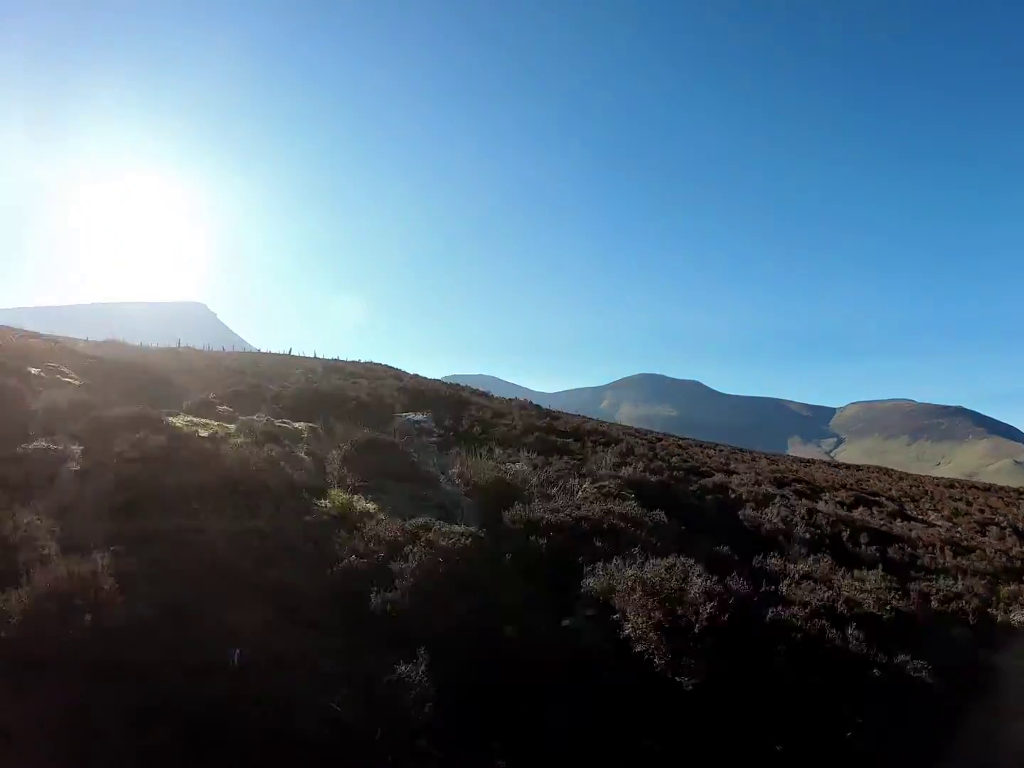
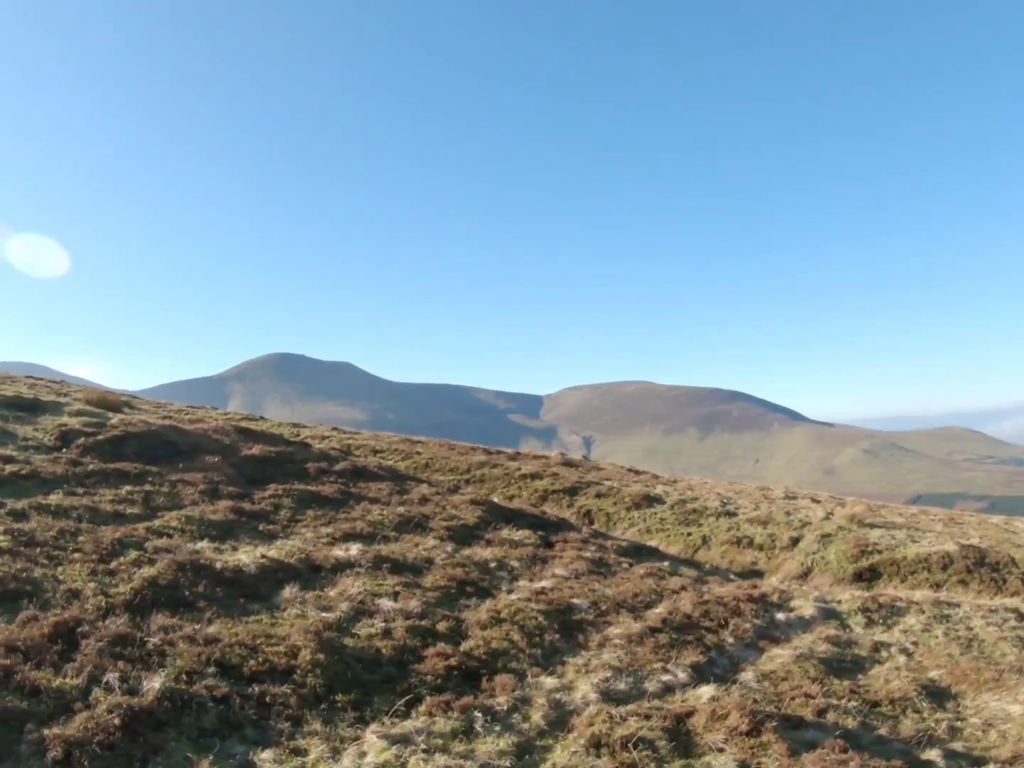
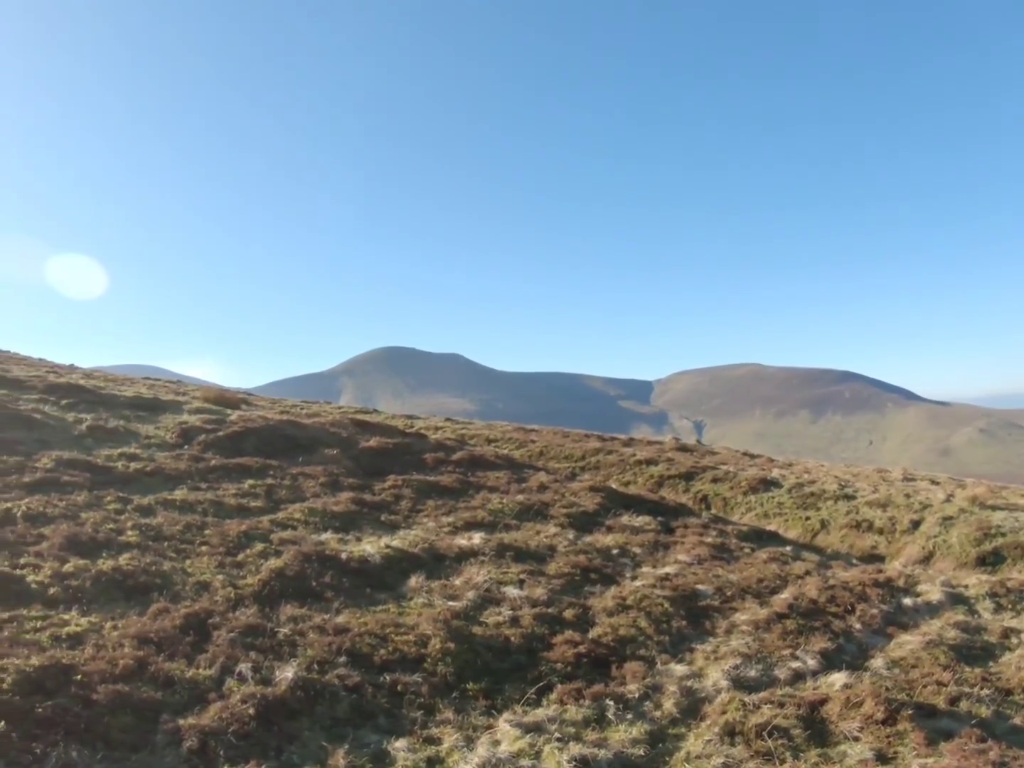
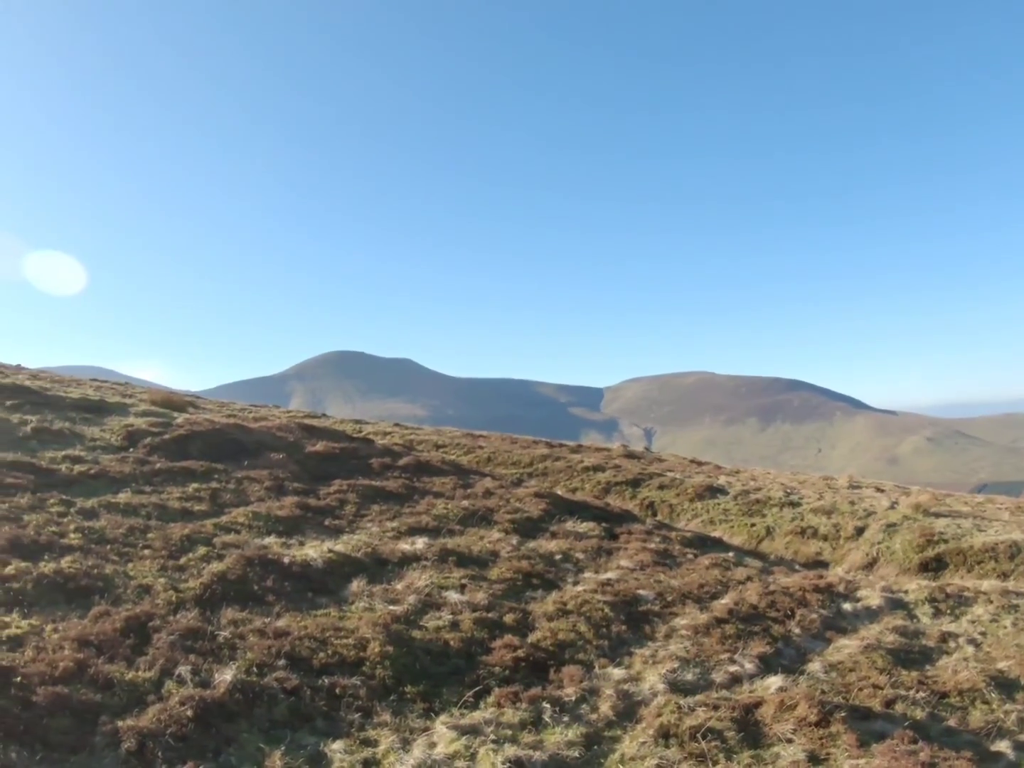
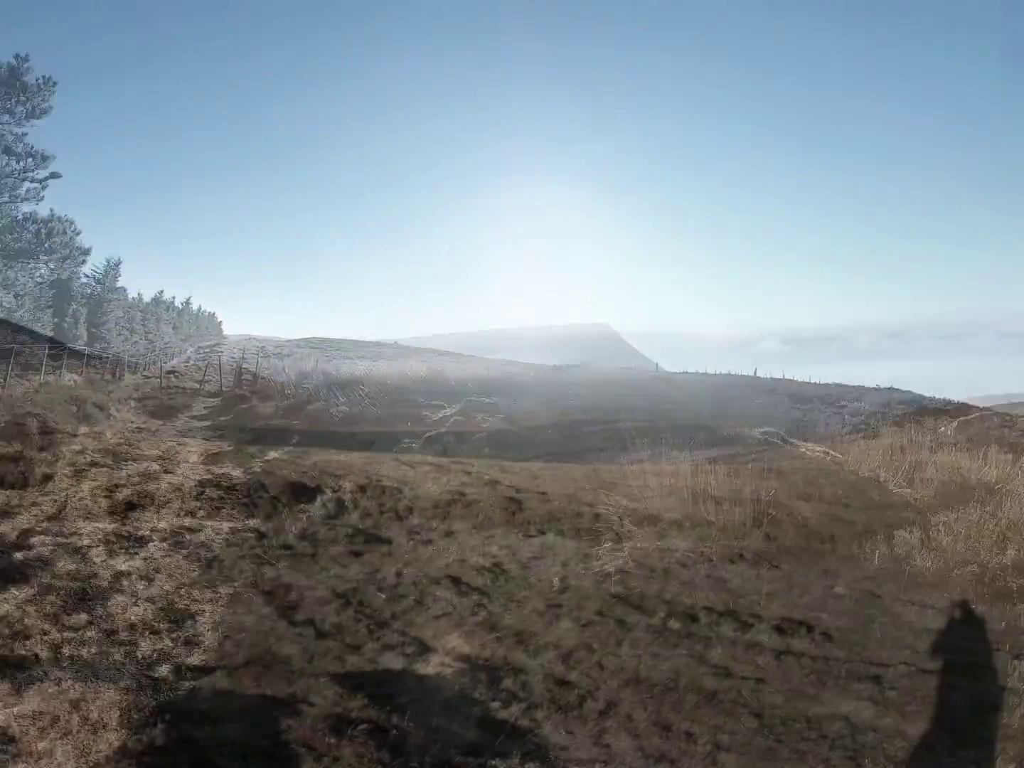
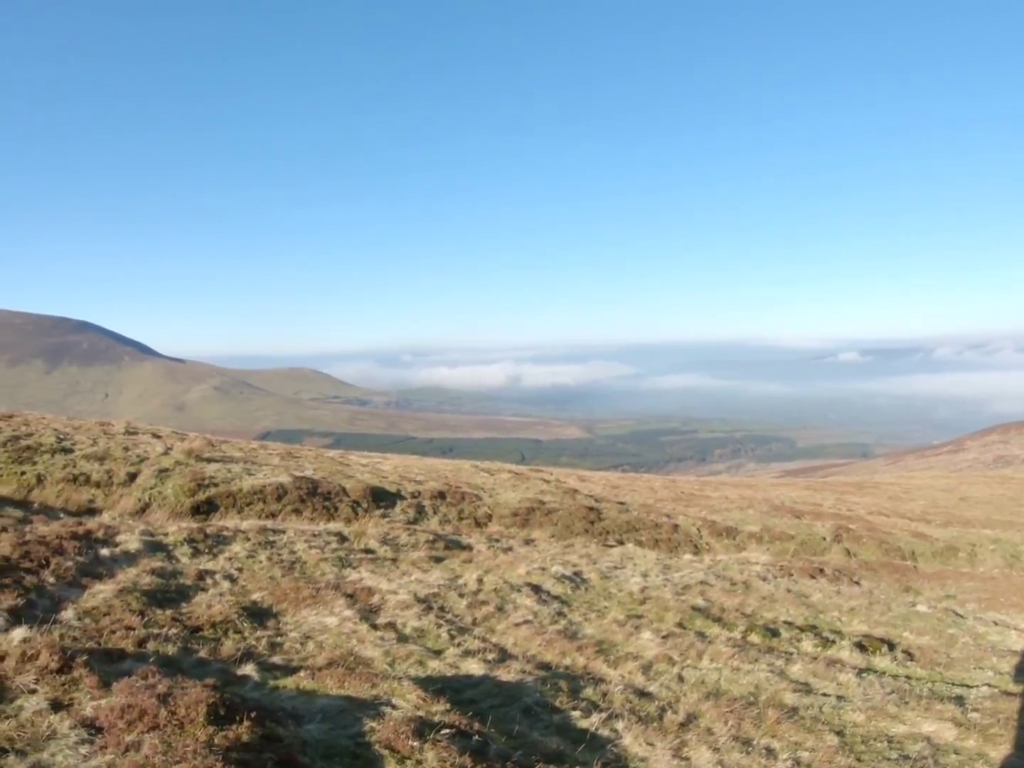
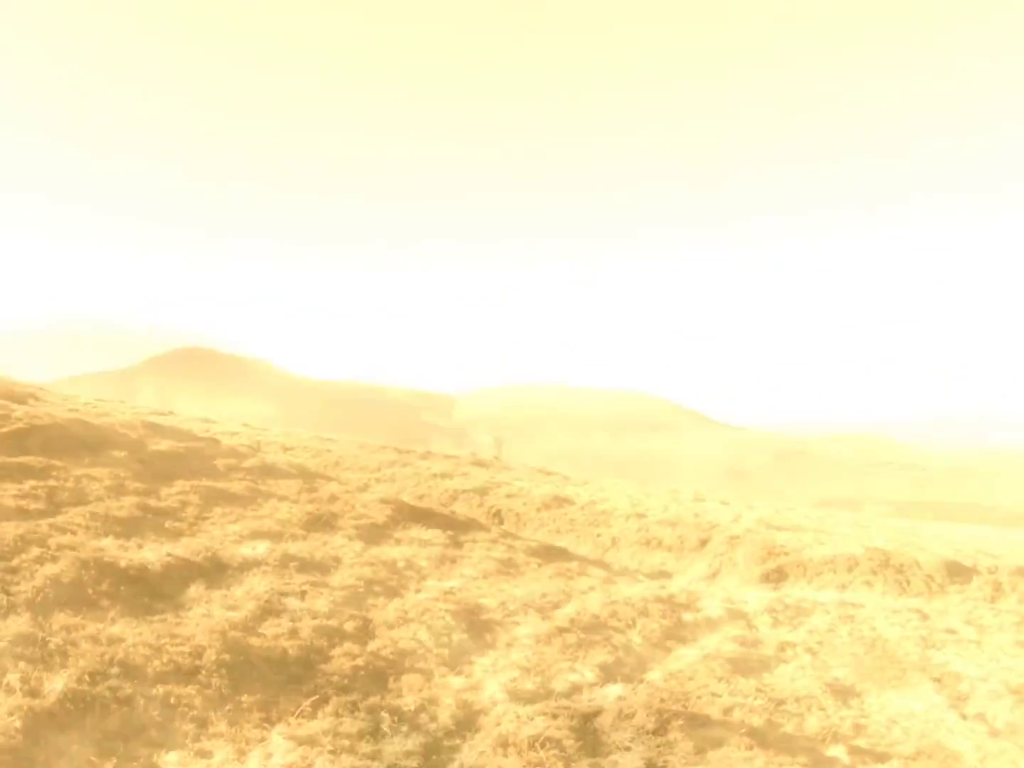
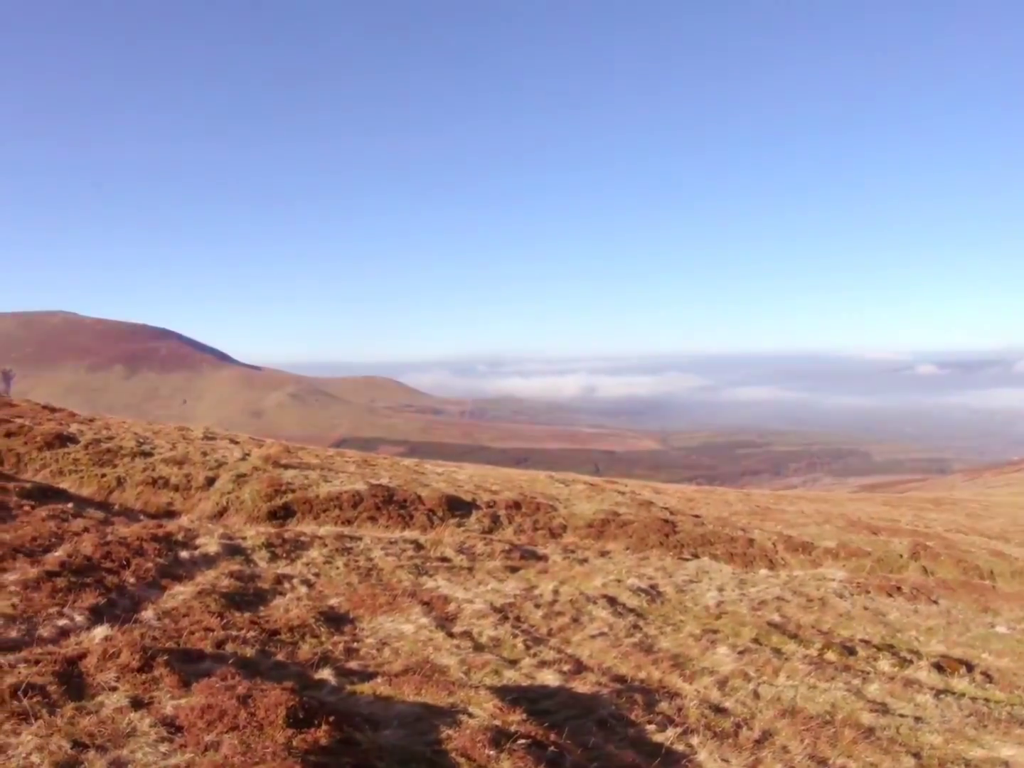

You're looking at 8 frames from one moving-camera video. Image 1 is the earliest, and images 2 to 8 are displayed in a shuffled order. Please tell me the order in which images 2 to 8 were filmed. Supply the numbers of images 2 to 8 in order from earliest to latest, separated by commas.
5, 6, 8, 7, 2, 4, 3
